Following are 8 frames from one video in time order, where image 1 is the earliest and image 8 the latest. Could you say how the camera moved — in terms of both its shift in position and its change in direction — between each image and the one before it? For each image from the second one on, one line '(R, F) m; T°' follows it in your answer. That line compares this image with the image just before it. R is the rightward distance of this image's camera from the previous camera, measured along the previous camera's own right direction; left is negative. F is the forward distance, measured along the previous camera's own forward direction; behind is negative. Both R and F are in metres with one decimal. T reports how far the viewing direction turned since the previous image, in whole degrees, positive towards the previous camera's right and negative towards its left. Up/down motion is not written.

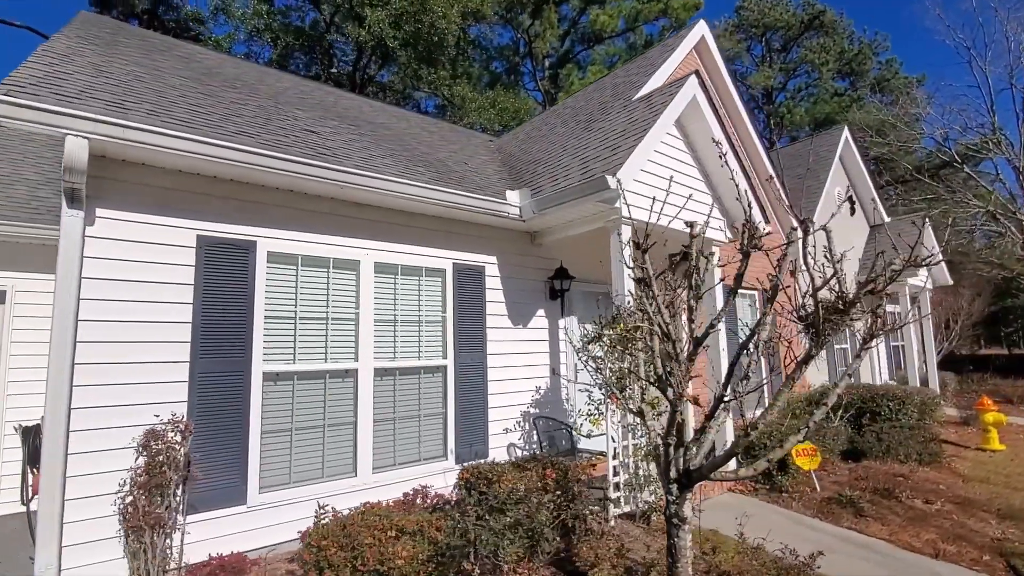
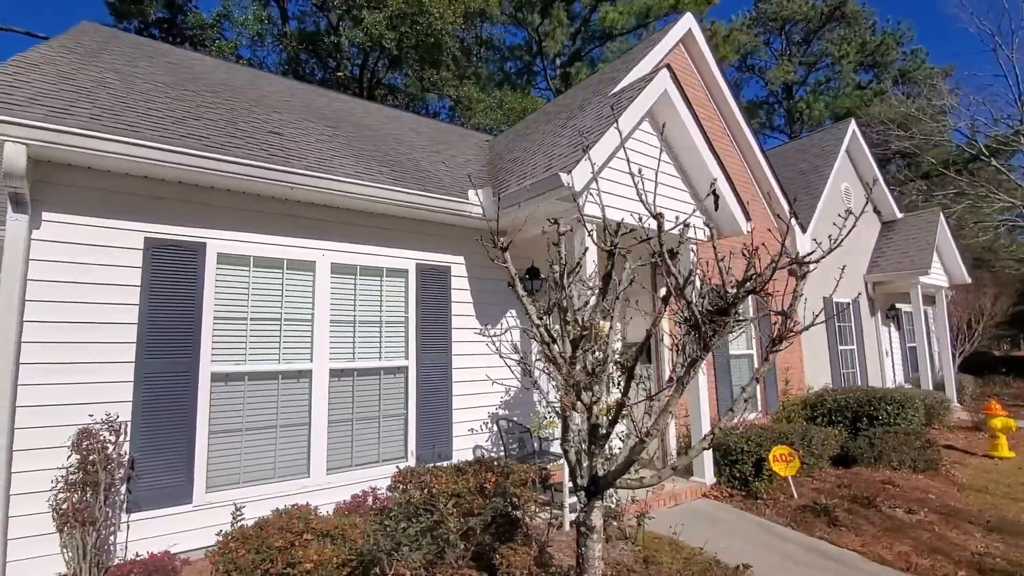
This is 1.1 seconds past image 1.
(+0.7, +0.1) m; -3°
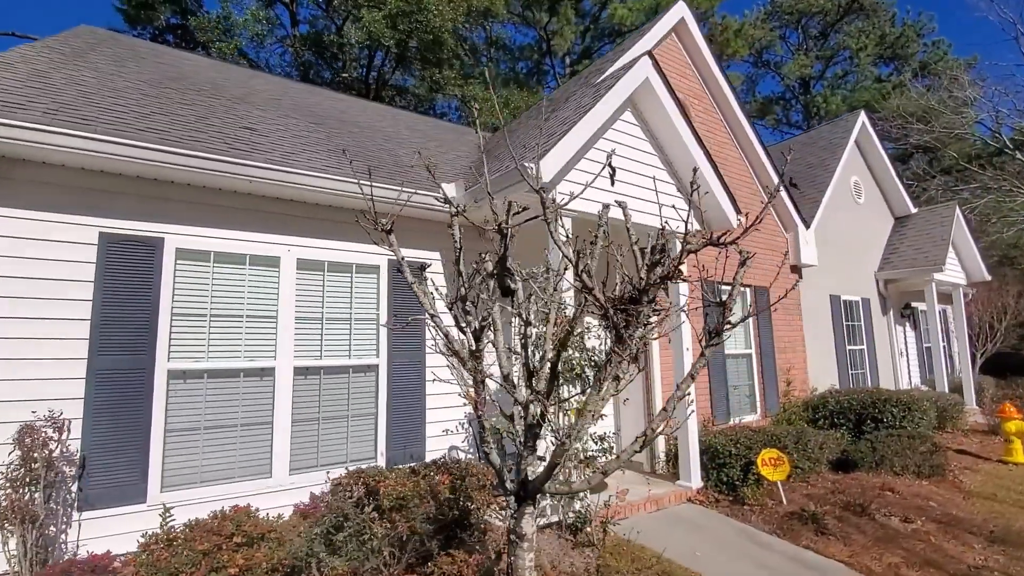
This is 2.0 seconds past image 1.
(+0.5, +0.2) m; -2°
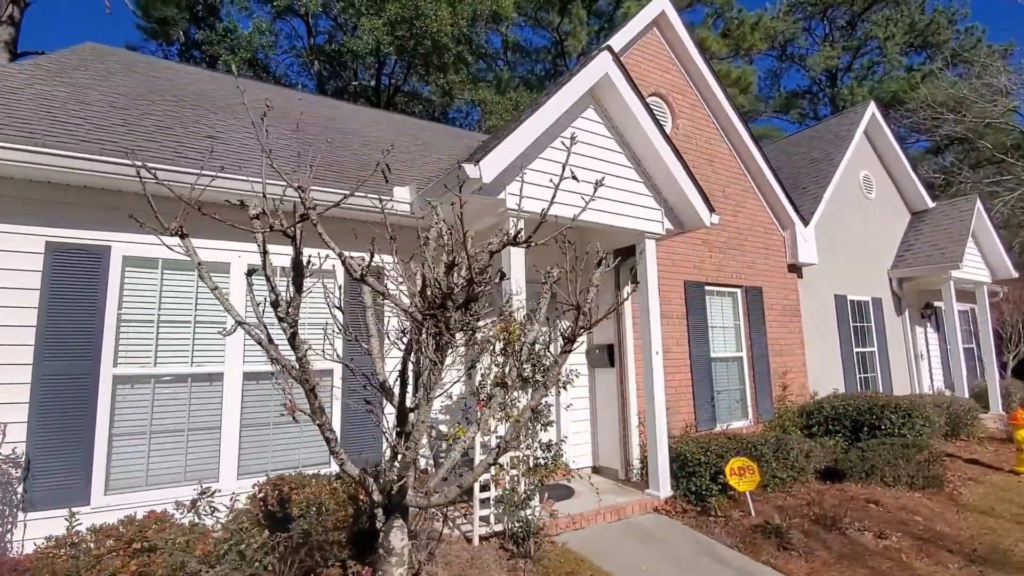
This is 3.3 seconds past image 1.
(+0.9, +0.1) m; -4°
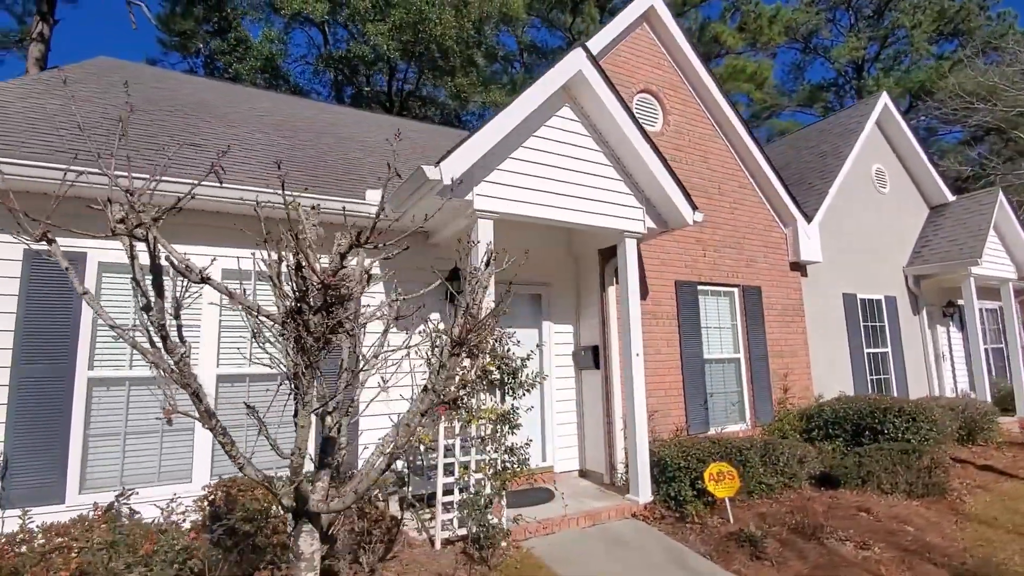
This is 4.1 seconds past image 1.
(+0.6, +0.1) m; -3°
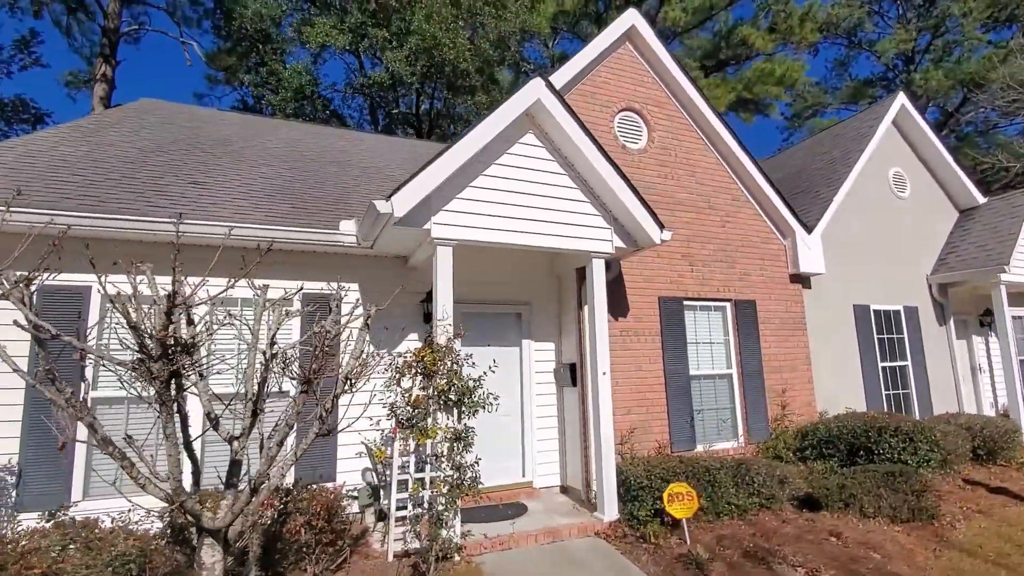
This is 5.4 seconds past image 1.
(+1.1, -0.2) m; -6°
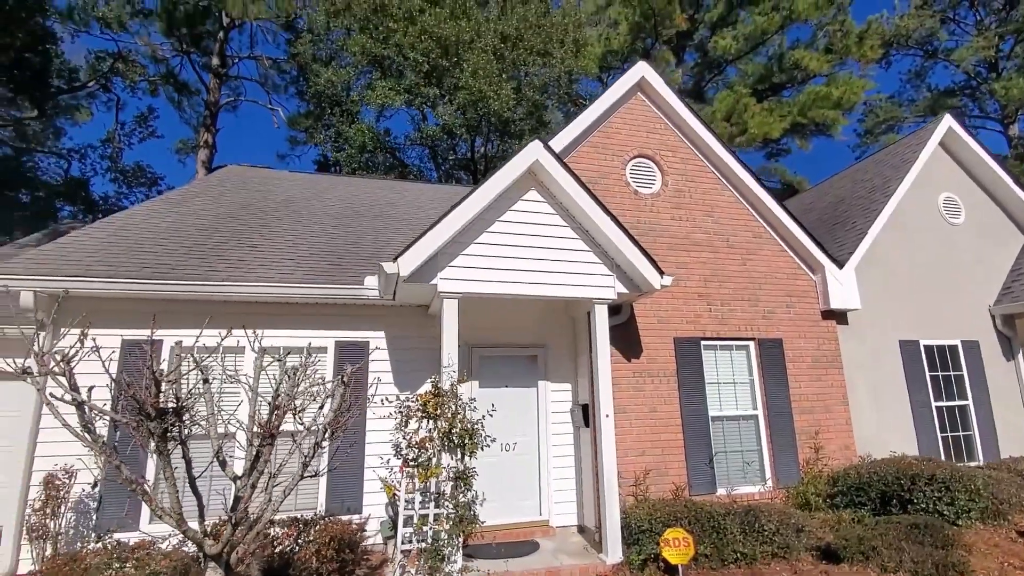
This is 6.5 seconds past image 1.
(+1.0, -0.4) m; -9°
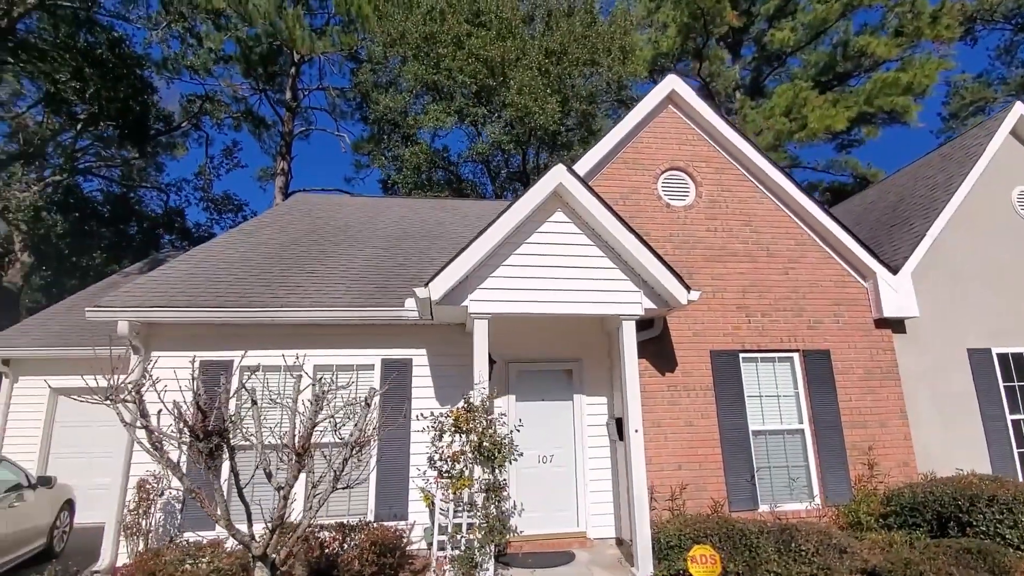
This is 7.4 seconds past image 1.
(+0.6, -0.2) m; -8°
